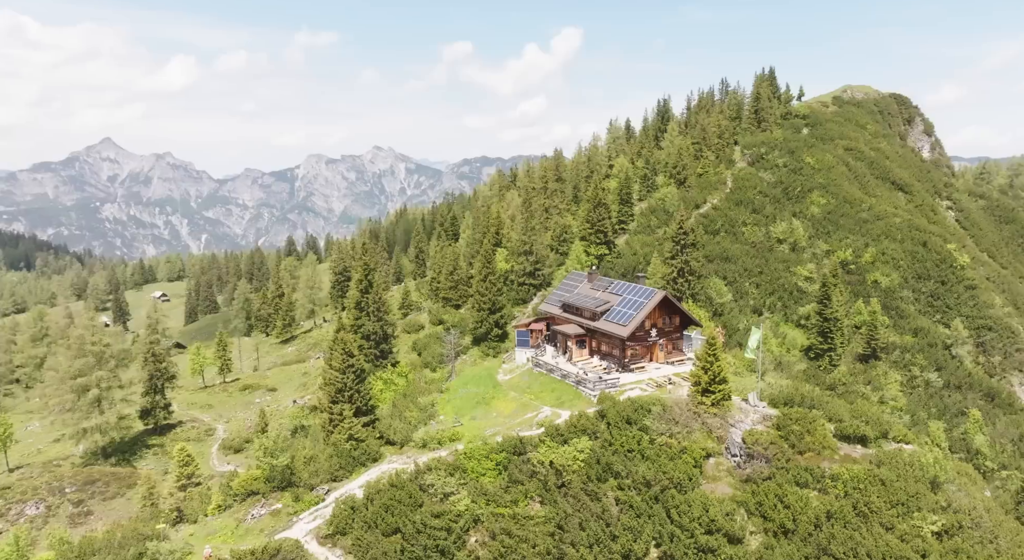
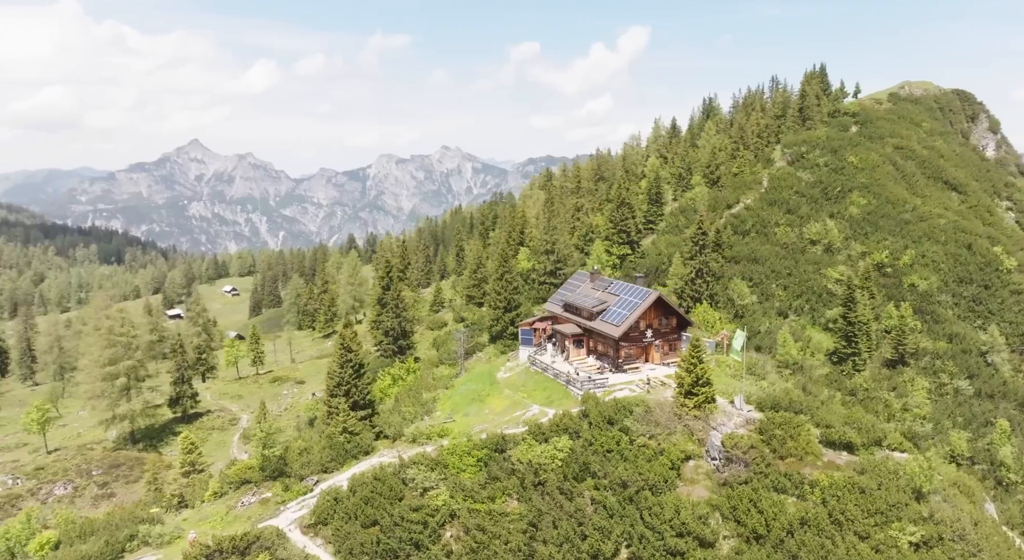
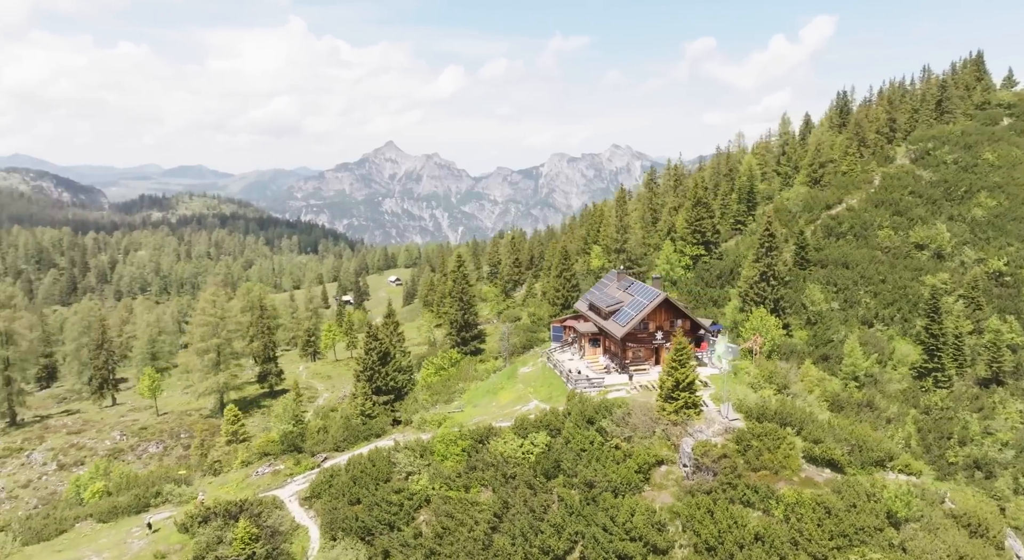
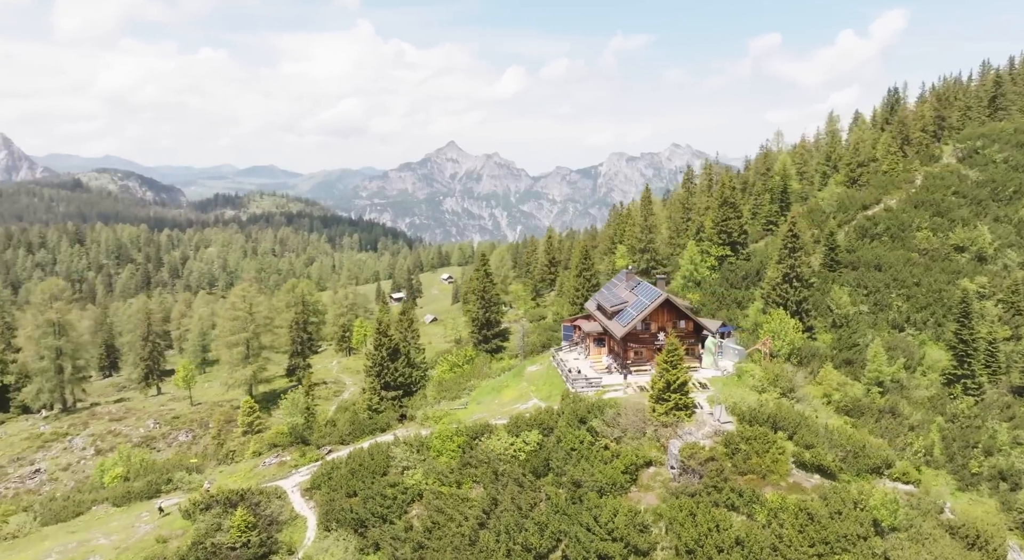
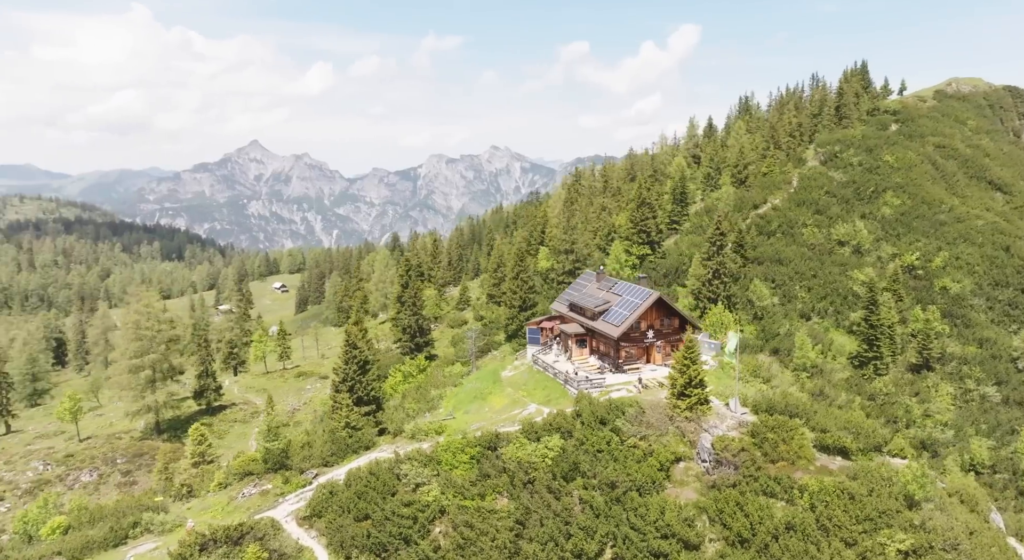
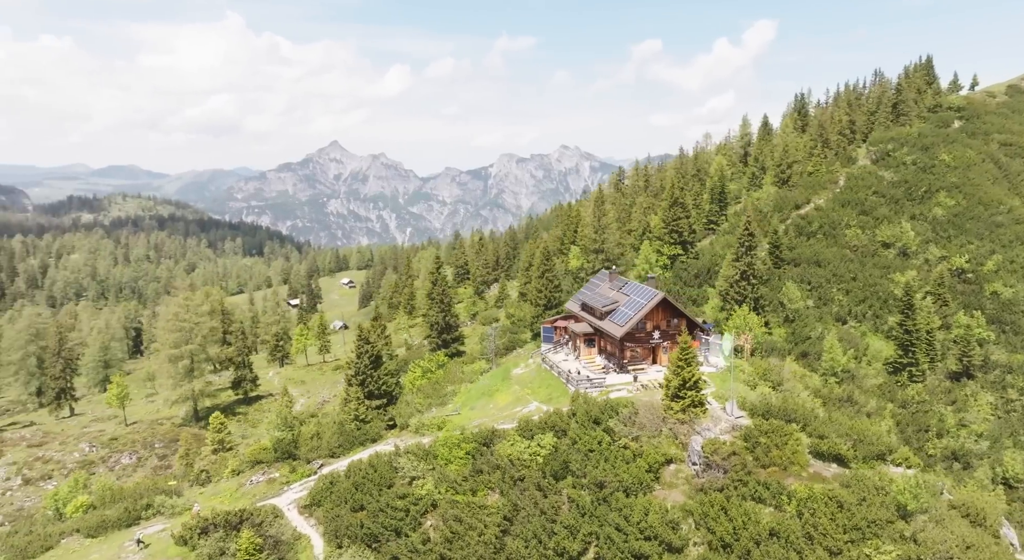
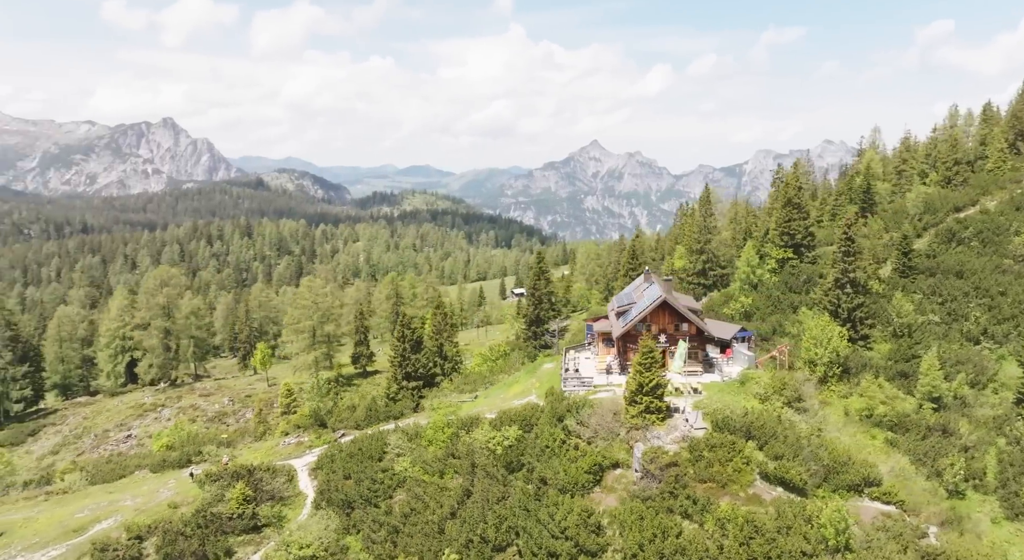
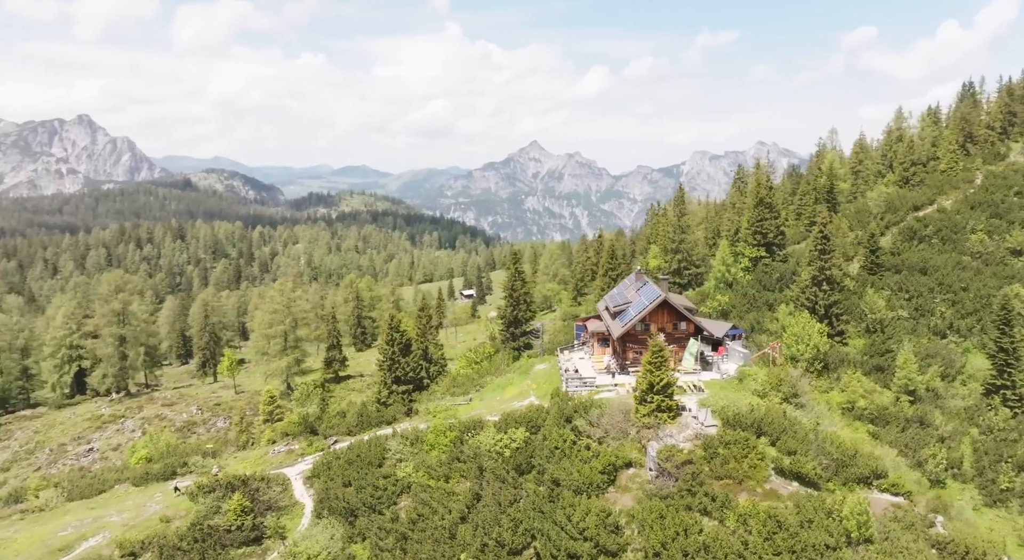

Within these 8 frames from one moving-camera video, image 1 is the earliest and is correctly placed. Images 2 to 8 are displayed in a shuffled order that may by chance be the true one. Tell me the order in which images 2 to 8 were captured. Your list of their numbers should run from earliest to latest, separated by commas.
2, 5, 6, 3, 4, 8, 7
